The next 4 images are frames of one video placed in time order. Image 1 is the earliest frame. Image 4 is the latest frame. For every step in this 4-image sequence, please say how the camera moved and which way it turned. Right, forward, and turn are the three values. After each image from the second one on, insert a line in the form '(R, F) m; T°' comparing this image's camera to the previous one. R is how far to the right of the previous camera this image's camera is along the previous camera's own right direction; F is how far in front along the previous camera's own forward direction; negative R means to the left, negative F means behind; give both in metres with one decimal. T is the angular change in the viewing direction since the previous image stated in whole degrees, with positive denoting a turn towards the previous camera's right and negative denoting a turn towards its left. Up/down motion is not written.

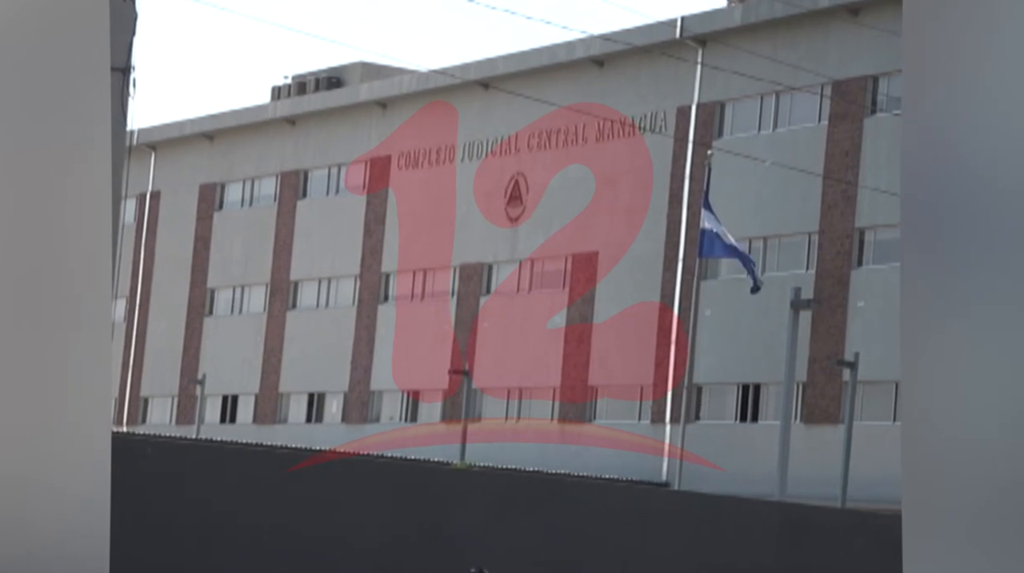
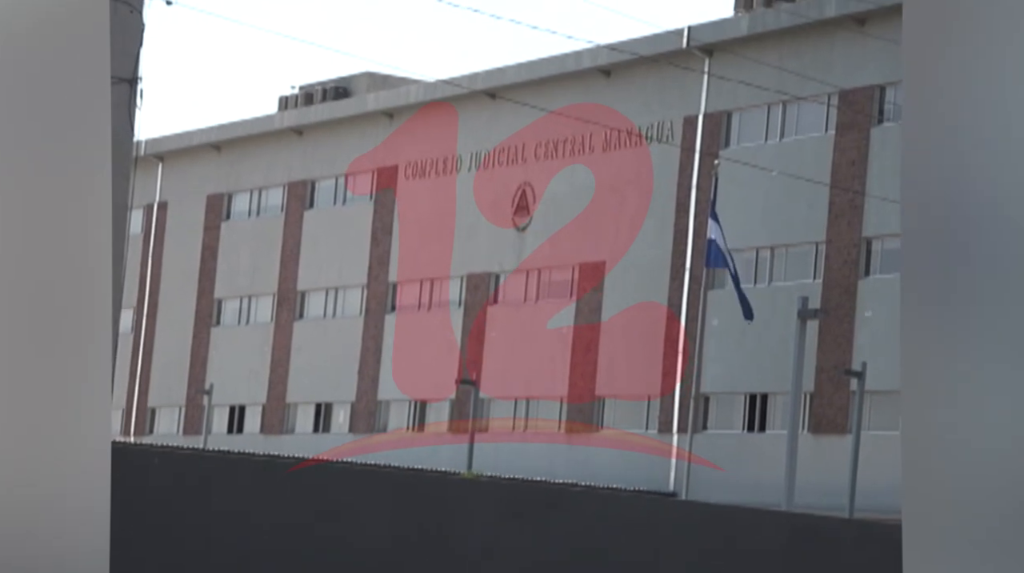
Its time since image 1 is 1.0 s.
(0.0, 0.0) m; 0°
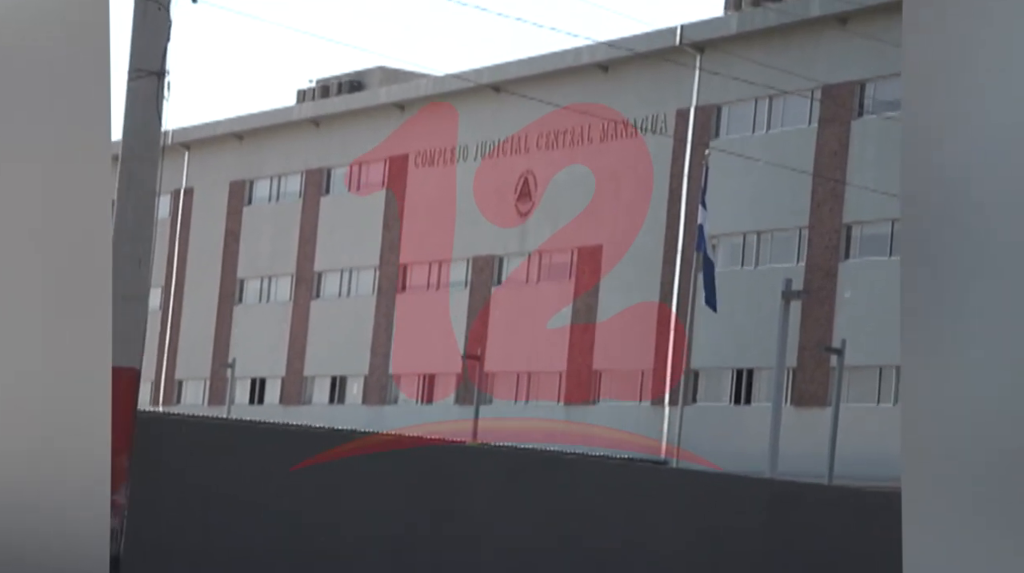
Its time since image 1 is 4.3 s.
(0.0, -0.7) m; 0°
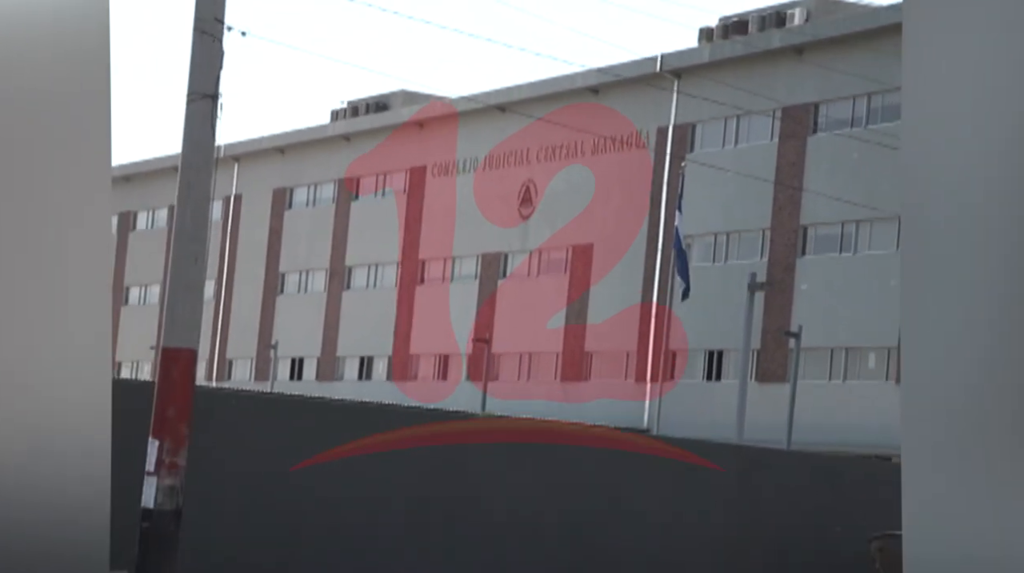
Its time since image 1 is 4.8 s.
(0.0, -1.7) m; 0°
